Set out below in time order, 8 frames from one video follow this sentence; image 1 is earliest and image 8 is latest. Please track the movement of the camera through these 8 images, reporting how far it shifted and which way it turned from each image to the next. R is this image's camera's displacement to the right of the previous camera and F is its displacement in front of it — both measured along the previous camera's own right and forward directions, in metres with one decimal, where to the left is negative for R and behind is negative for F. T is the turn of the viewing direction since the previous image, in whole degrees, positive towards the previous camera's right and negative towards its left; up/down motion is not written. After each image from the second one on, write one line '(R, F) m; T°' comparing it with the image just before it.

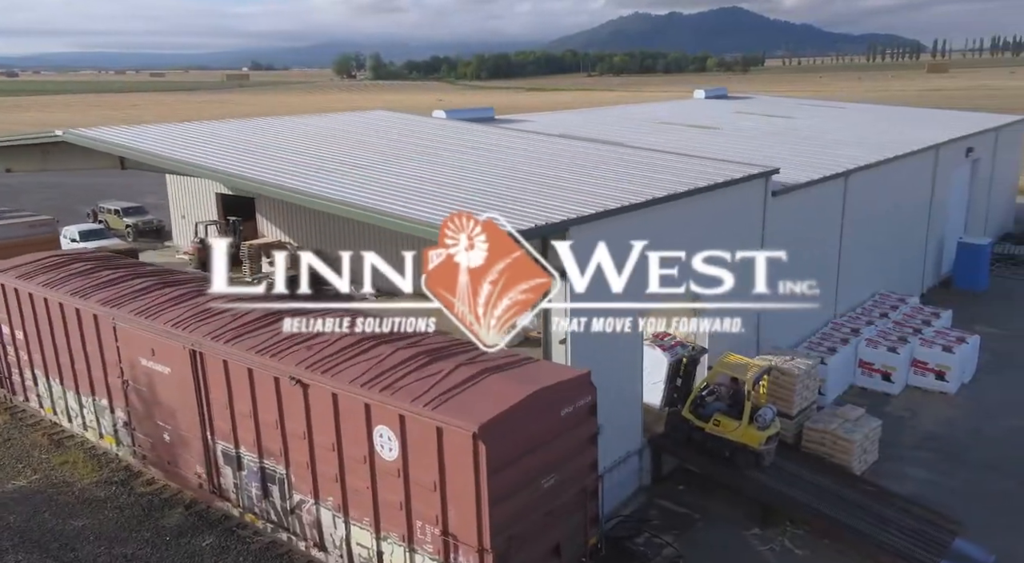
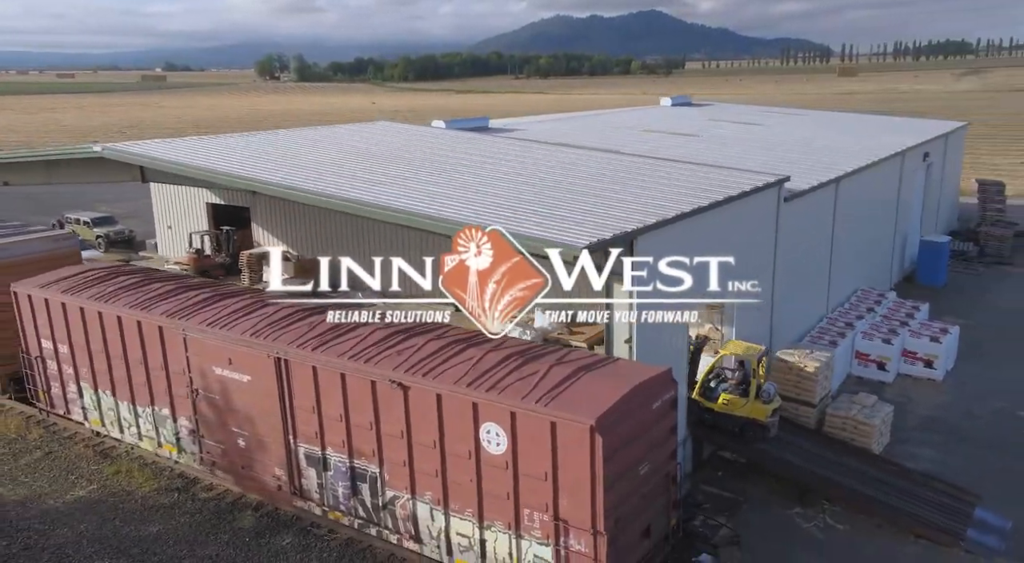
(-1.8, -0.7) m; +5°
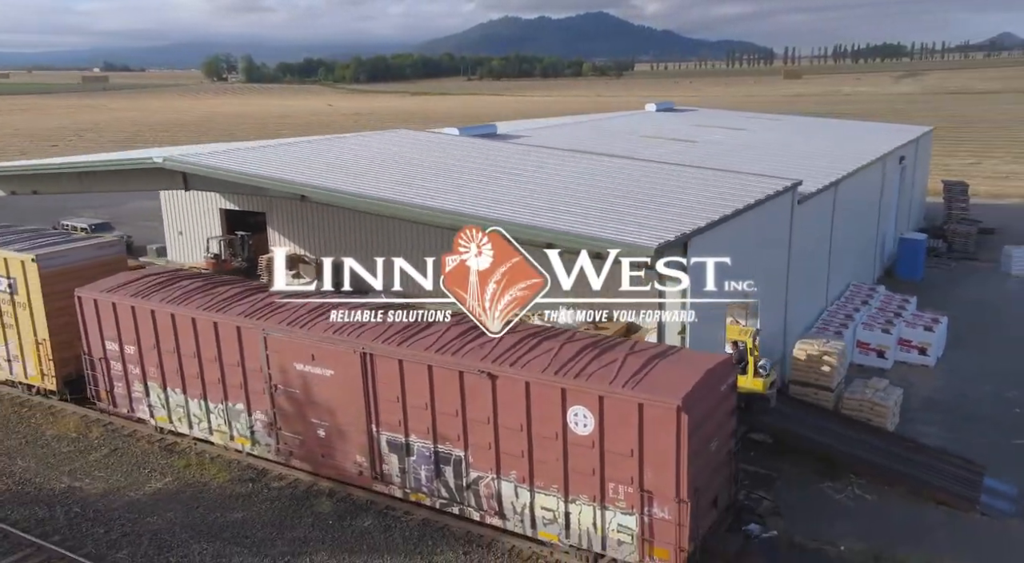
(-1.6, -1.0) m; +3°
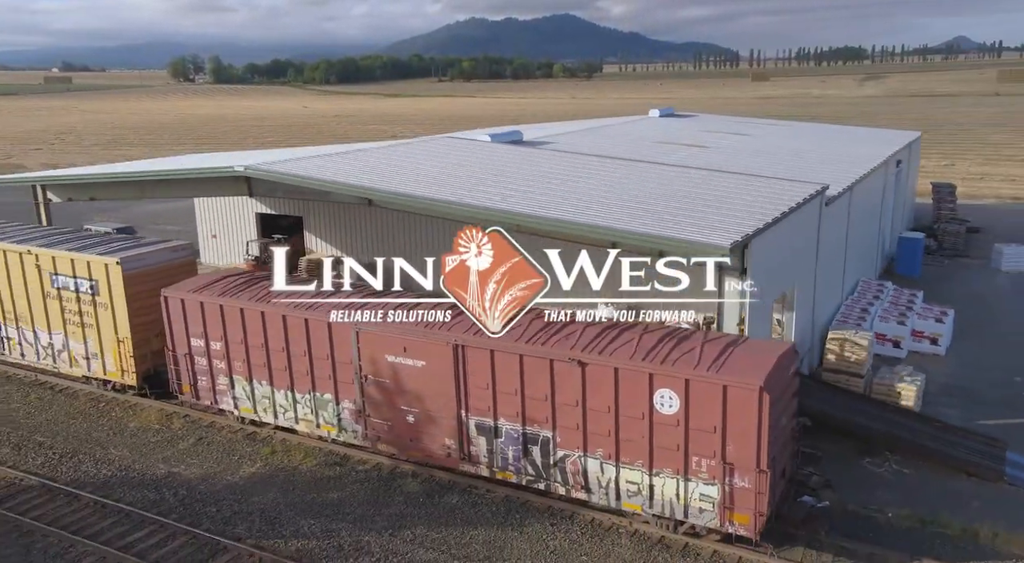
(-1.6, -1.2) m; +2°
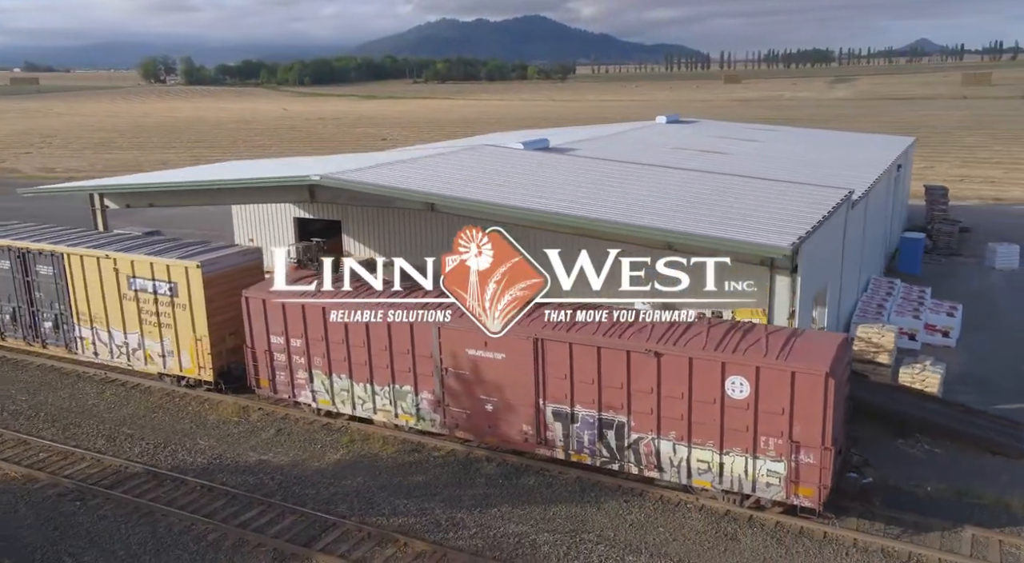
(-1.7, -1.2) m; +2°
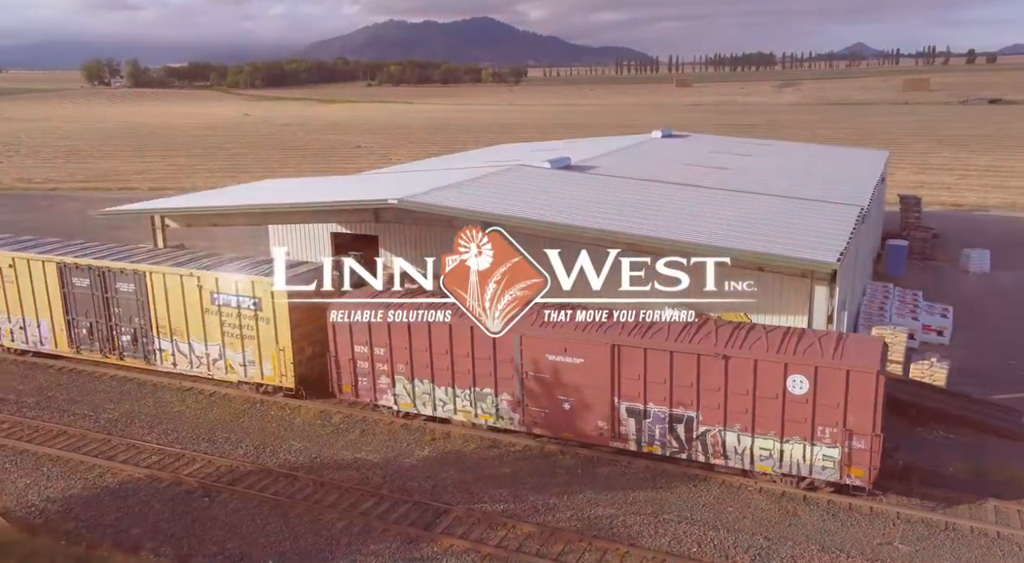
(-2.4, -1.8) m; +3°
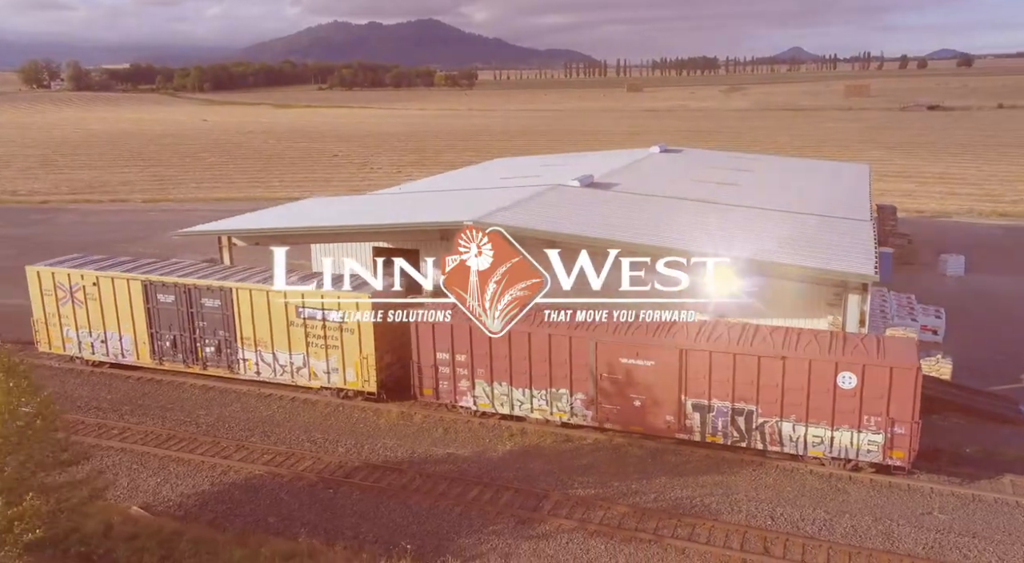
(-2.8, -2.1) m; +4°
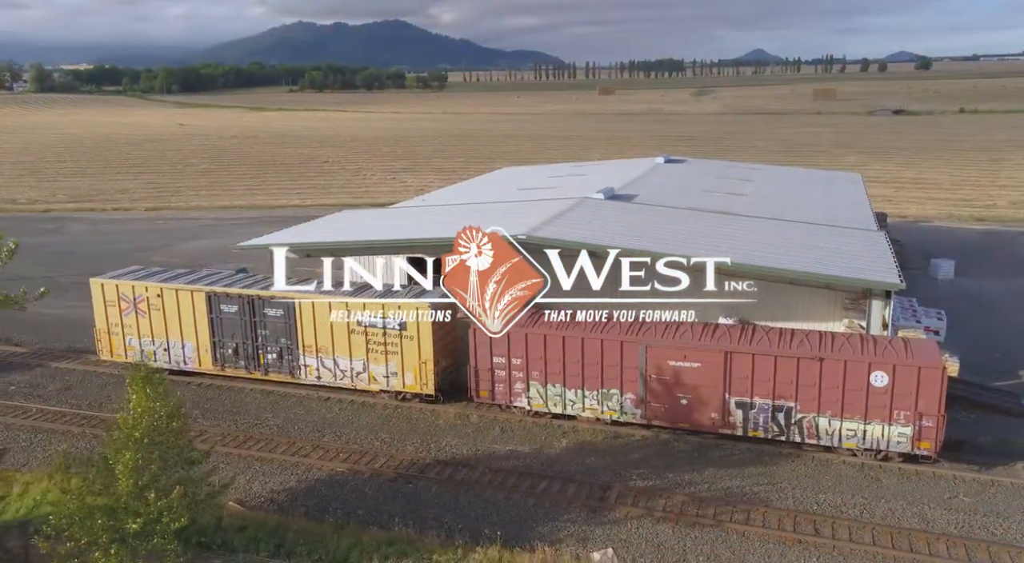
(-2.1, -1.6) m; +2°
